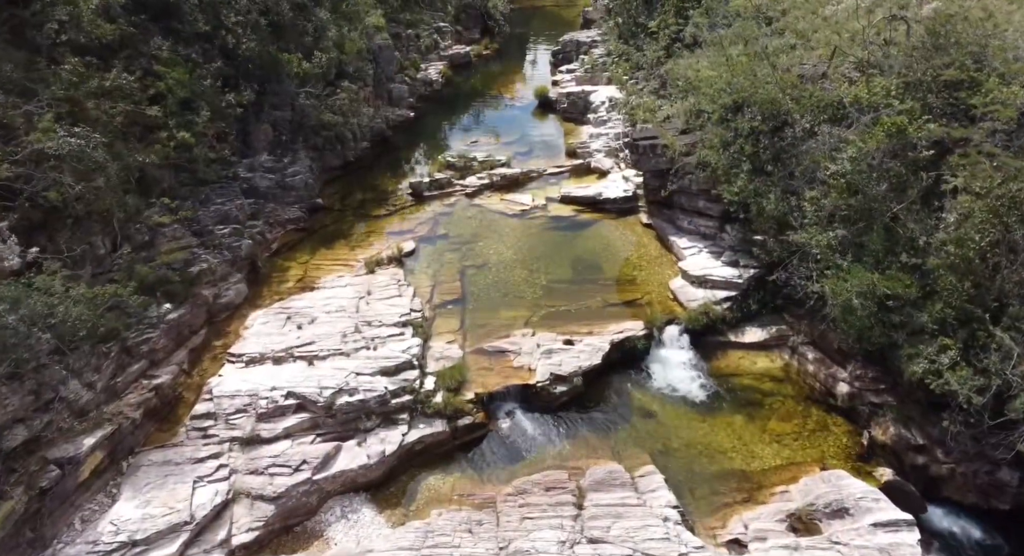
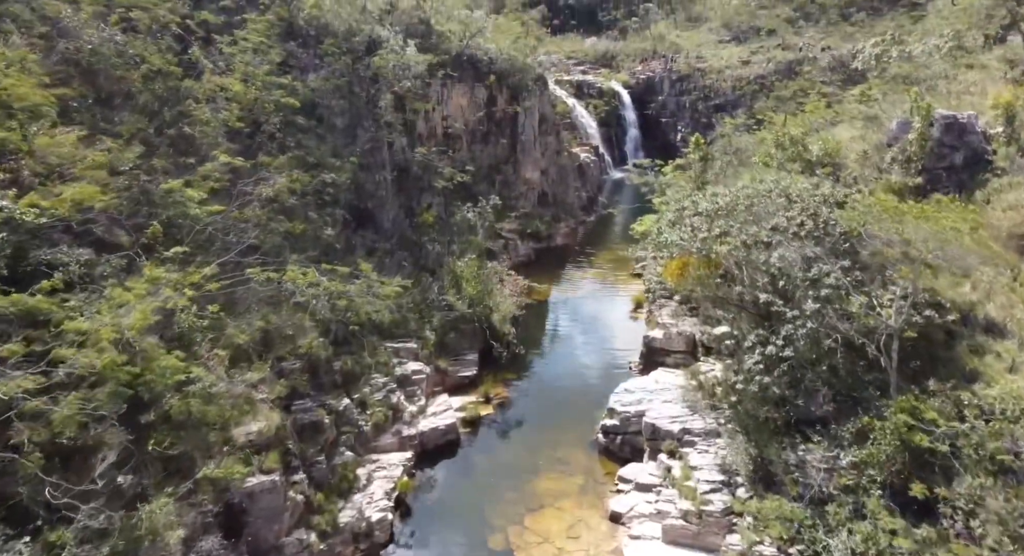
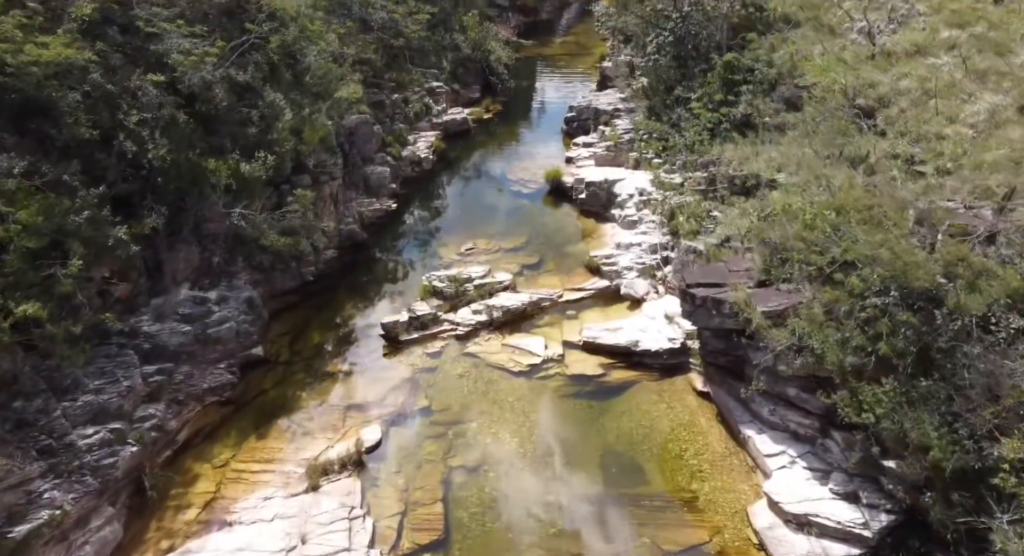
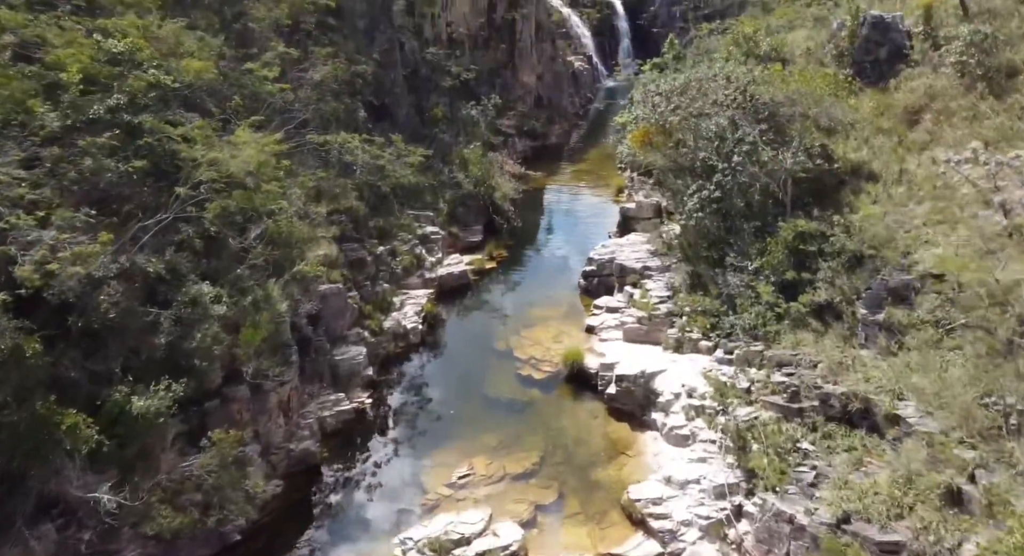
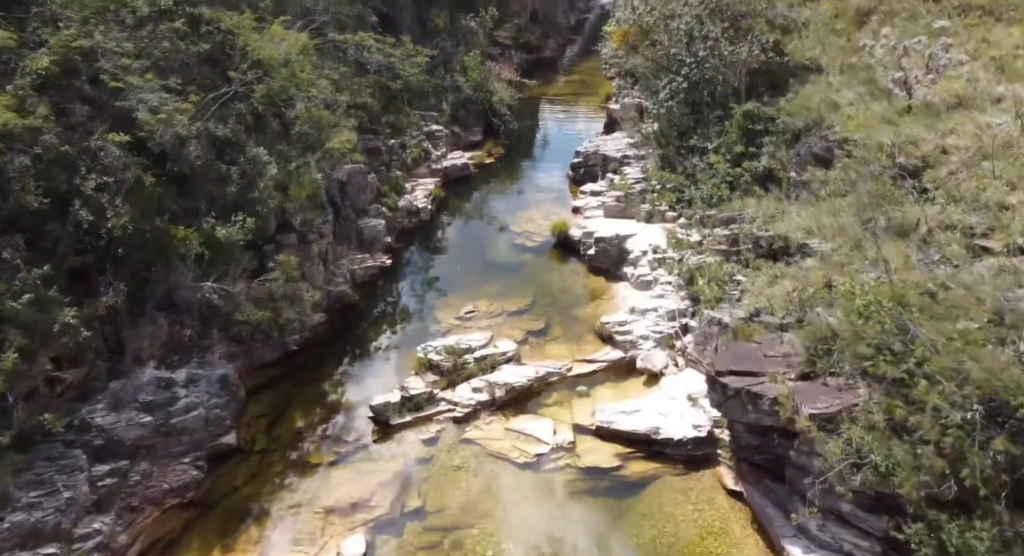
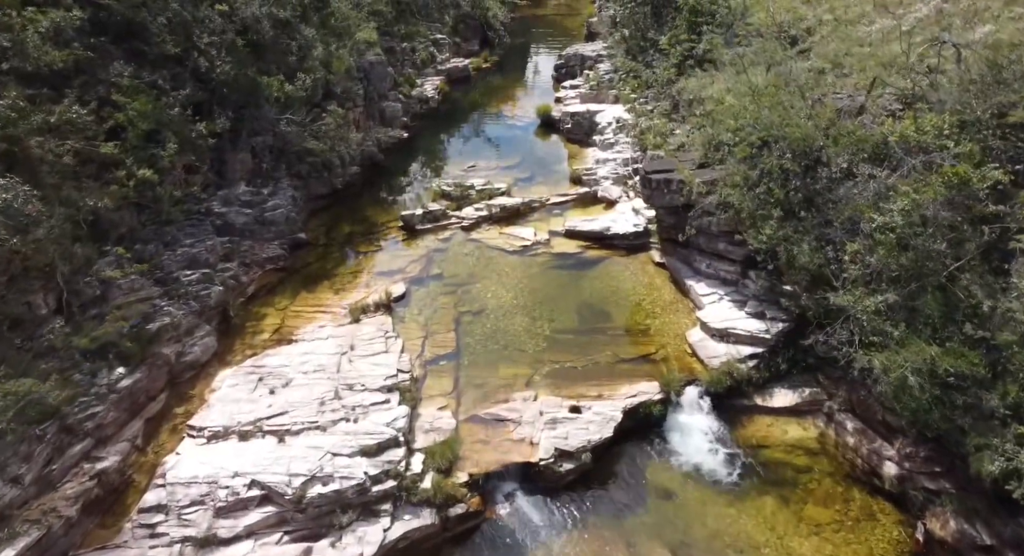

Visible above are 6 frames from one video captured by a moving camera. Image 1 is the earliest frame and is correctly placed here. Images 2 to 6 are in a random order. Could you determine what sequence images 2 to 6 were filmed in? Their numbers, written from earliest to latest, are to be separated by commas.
6, 3, 5, 4, 2
